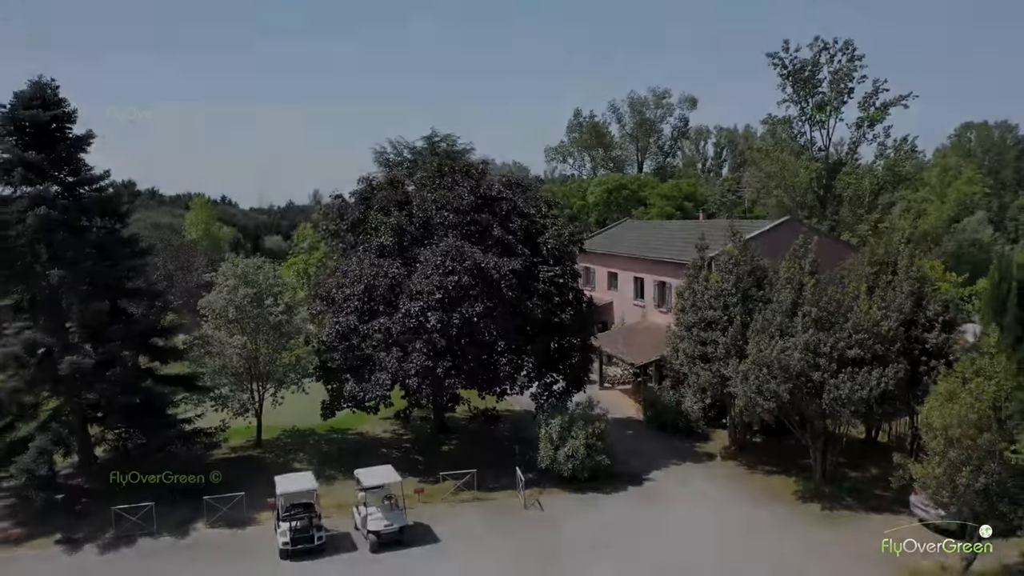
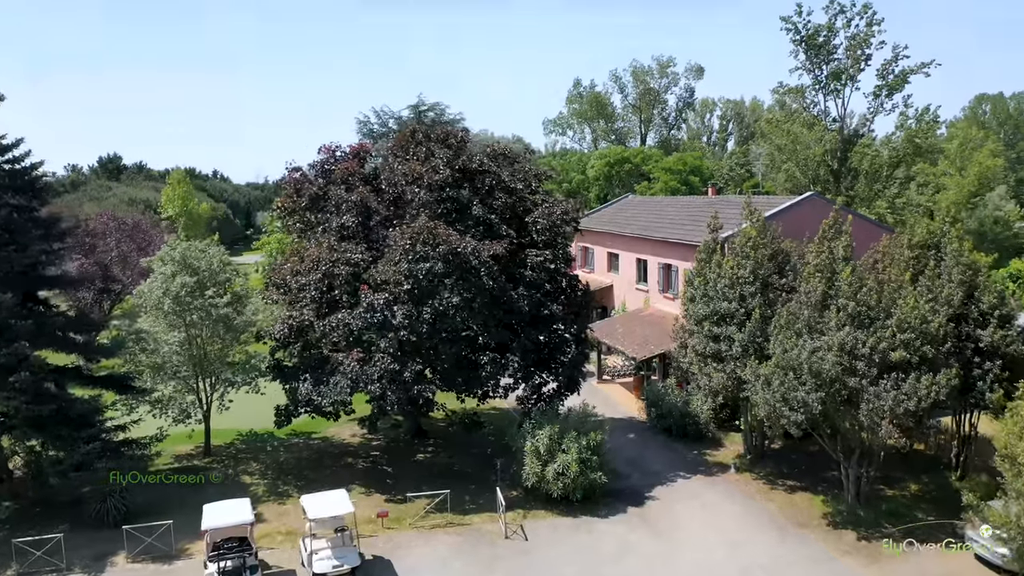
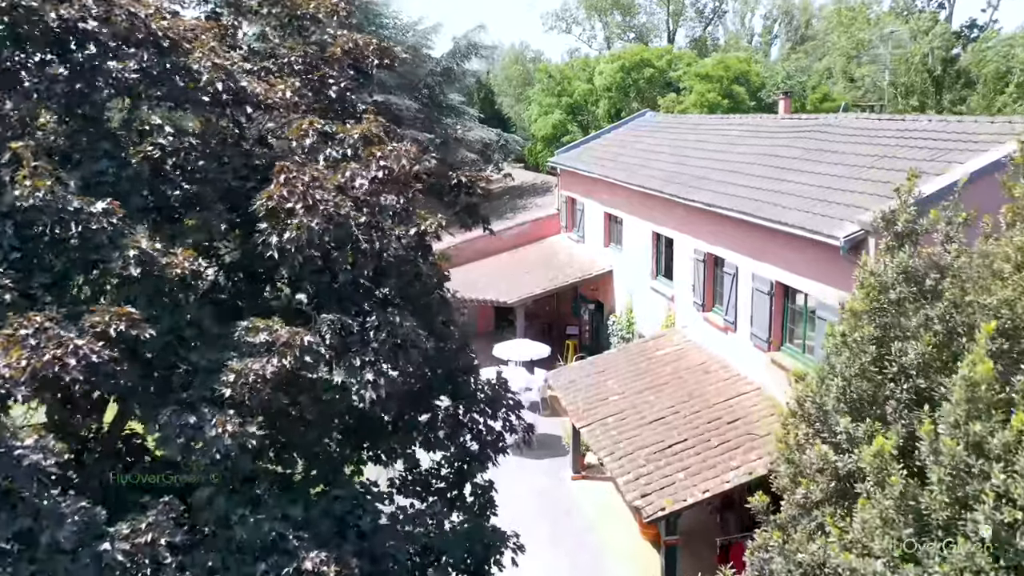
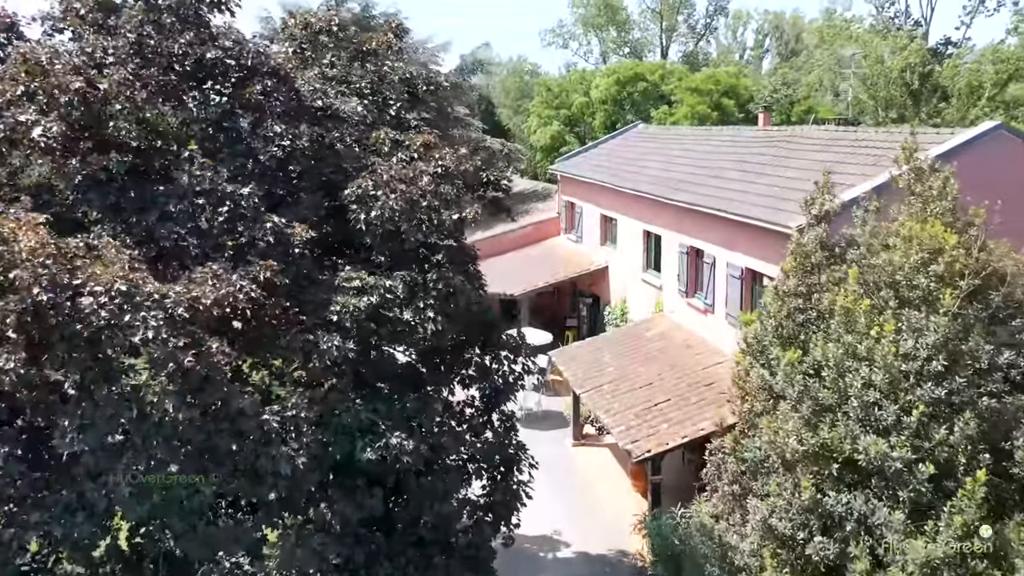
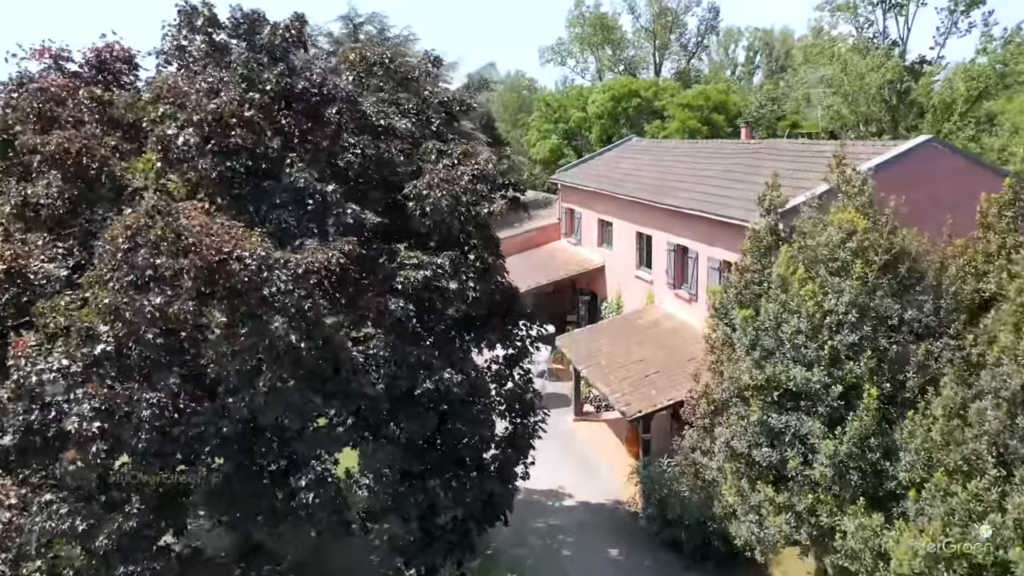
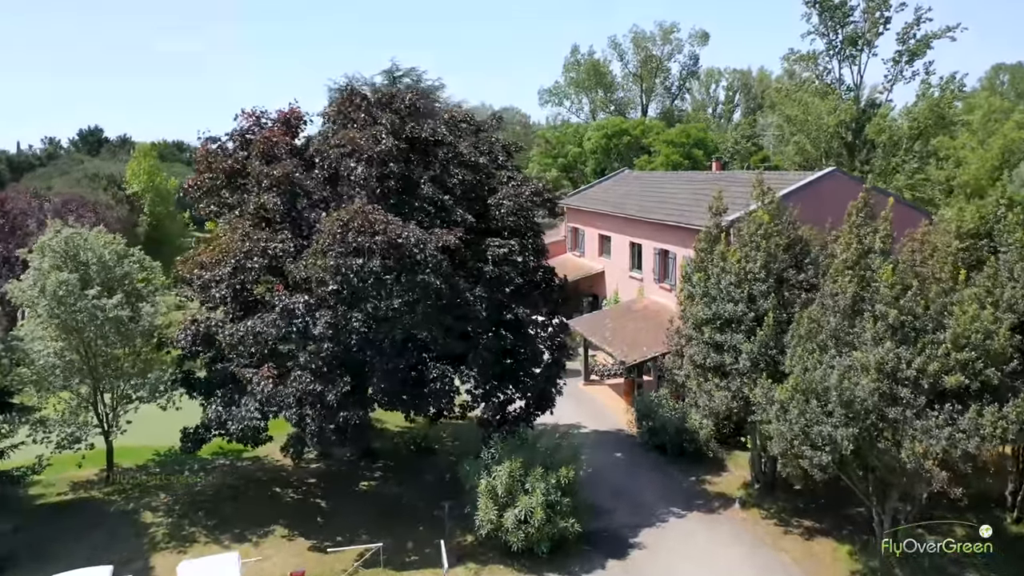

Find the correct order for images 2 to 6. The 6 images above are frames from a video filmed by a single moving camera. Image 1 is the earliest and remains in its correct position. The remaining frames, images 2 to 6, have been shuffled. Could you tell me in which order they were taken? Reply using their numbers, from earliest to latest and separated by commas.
2, 6, 5, 4, 3
